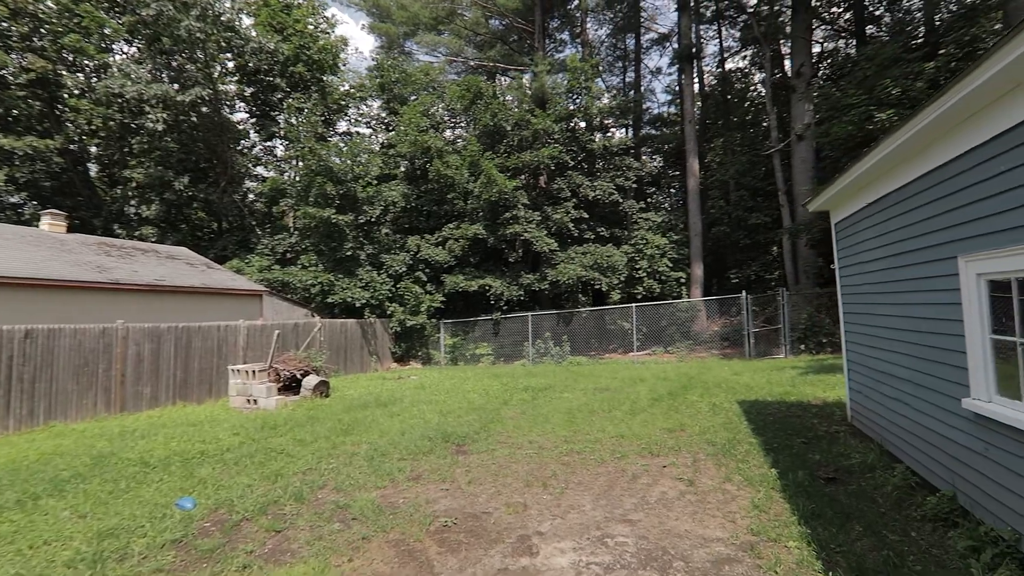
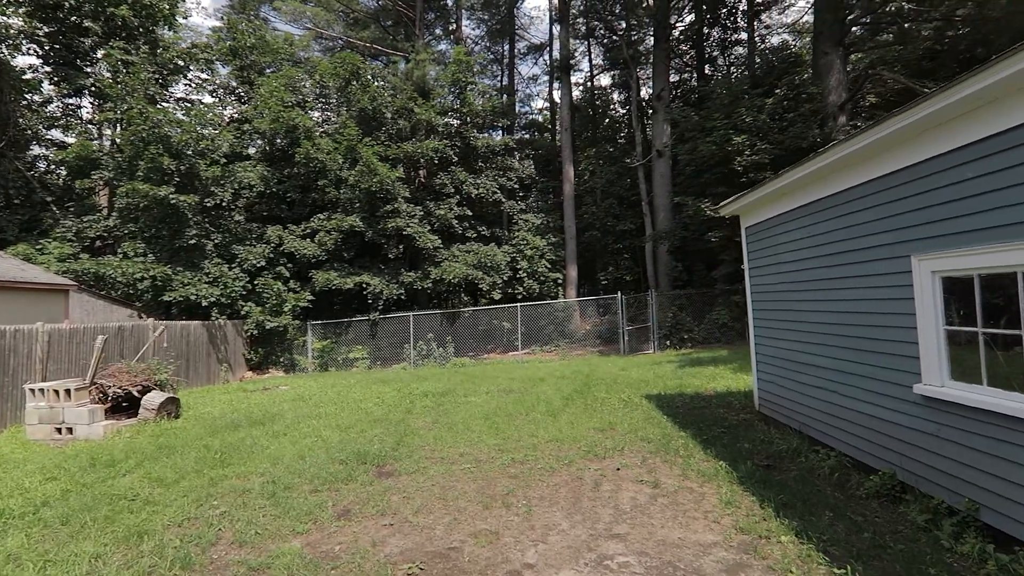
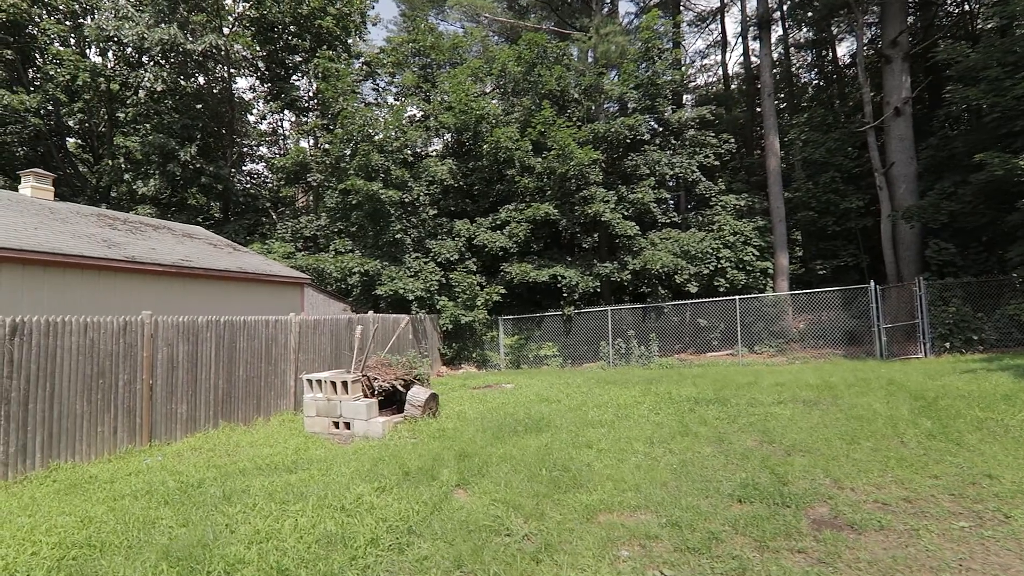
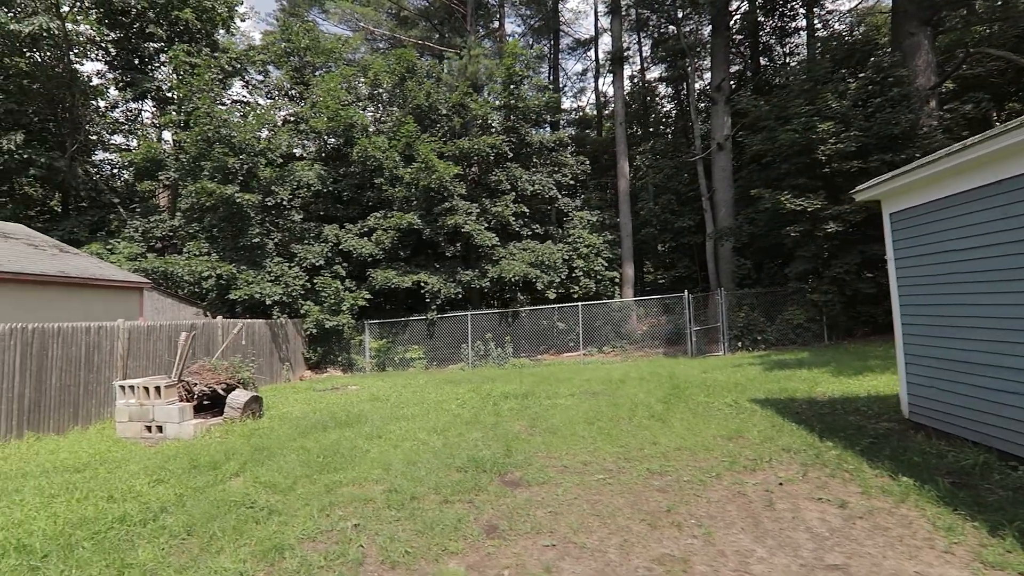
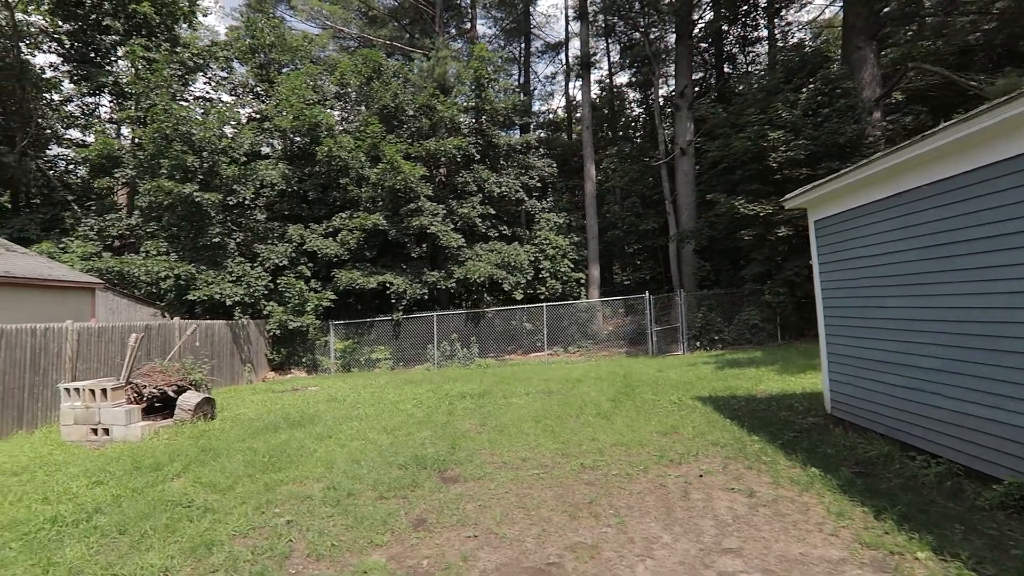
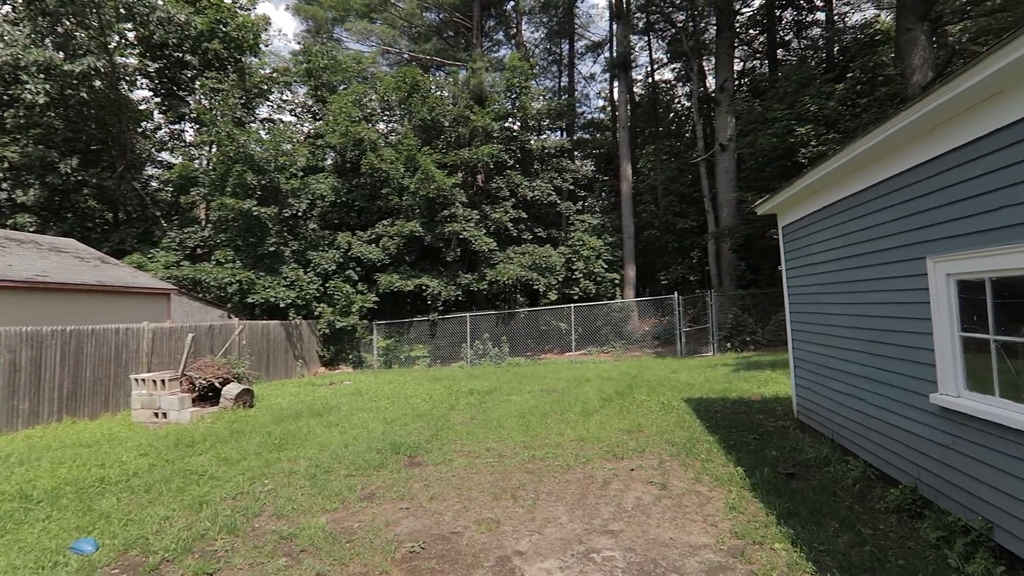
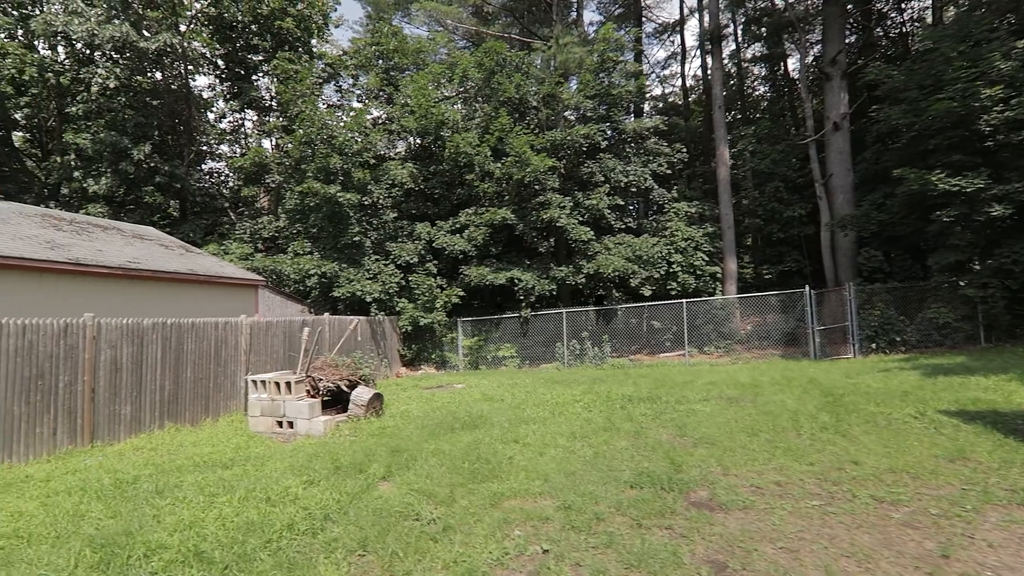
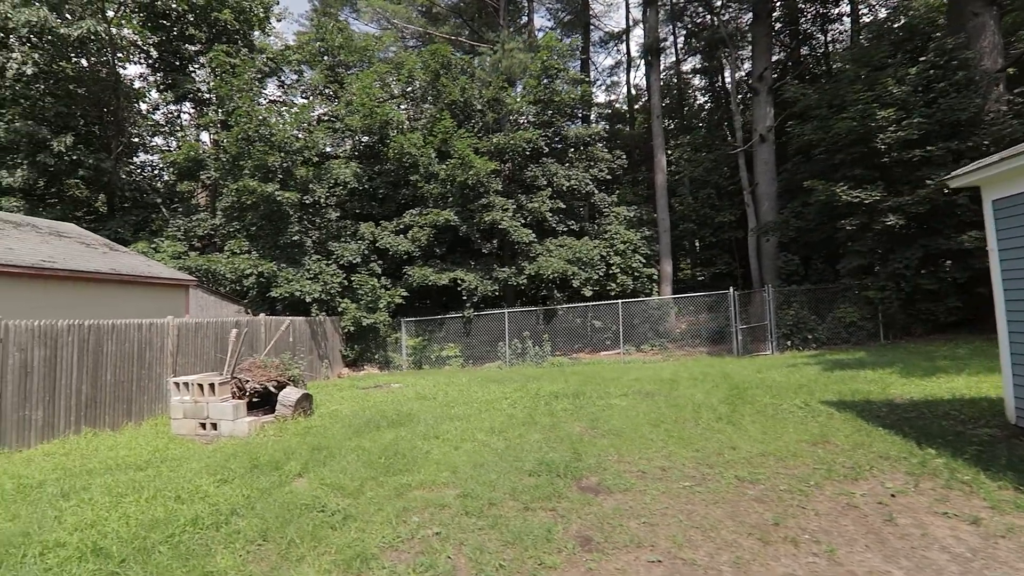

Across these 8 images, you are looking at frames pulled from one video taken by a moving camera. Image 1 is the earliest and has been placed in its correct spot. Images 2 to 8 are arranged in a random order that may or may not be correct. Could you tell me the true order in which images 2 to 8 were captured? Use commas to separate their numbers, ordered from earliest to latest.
6, 2, 5, 4, 8, 7, 3
